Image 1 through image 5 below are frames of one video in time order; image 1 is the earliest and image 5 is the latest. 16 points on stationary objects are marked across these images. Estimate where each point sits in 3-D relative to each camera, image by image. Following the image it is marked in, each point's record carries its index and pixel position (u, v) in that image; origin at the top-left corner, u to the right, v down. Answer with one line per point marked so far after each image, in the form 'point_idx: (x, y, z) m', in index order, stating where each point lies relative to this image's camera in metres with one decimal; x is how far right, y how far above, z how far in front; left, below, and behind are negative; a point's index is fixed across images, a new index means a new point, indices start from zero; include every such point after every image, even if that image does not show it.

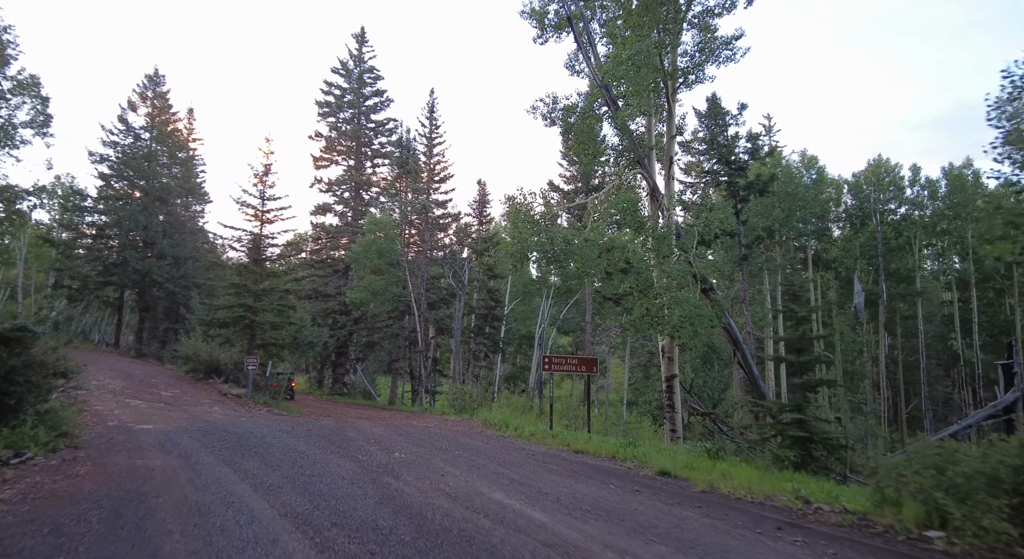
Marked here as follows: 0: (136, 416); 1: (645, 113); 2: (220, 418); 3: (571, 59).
0: (-9.1, -3.3, +14.8) m
1: (+3.3, +4.1, +15.3) m
2: (-7.2, -3.4, +15.2) m
3: (+1.7, +6.3, +17.9) m
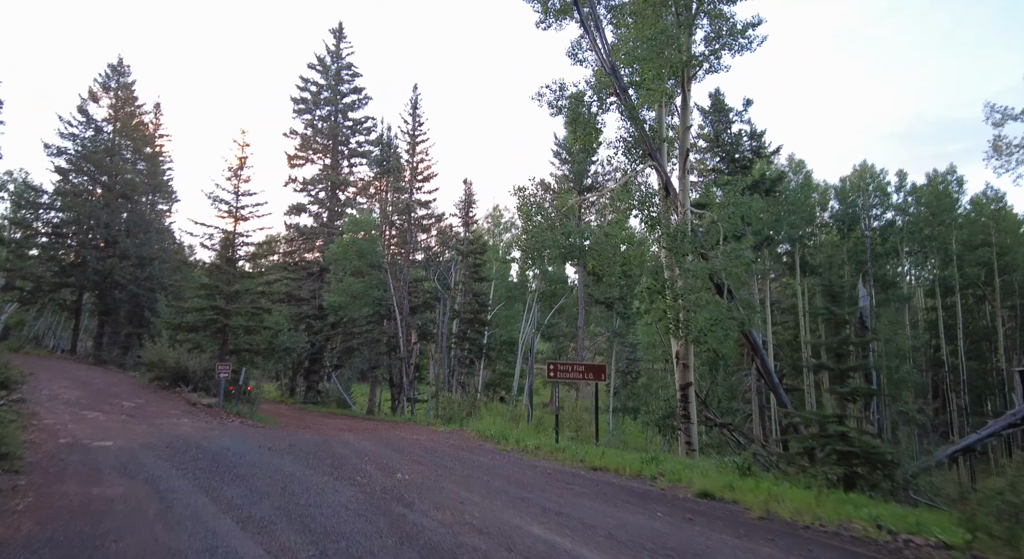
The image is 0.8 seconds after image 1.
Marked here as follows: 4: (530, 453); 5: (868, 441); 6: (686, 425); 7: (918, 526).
0: (-9.0, -3.3, +13.2) m
1: (+3.4, +4.0, +14.3) m
2: (-7.1, -3.4, +13.7) m
3: (+1.7, +6.3, +16.8) m
4: (+0.4, -3.6, +13.0) m
5: (+5.6, -2.5, +9.7) m
6: (+3.8, -3.1, +13.4) m
7: (+4.5, -2.7, +6.9) m
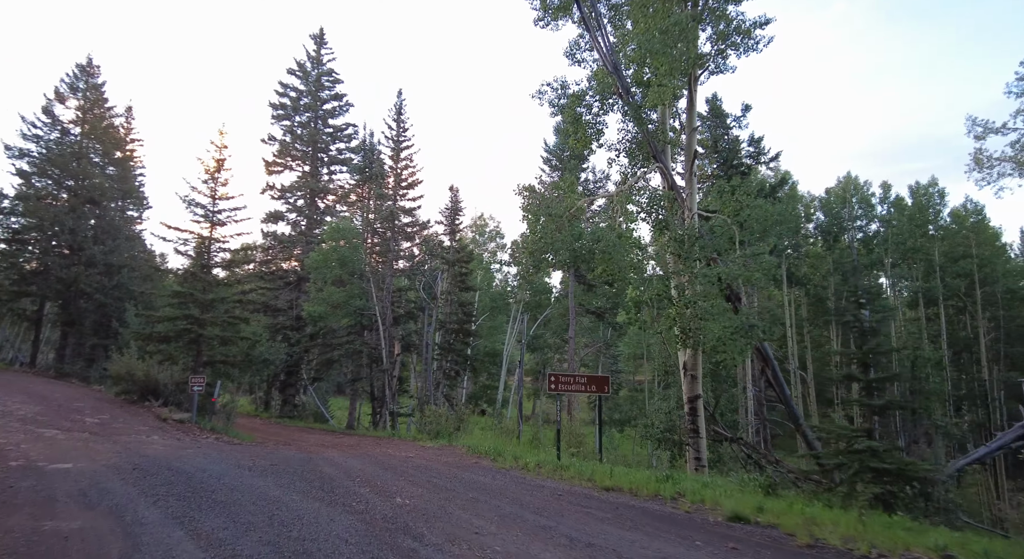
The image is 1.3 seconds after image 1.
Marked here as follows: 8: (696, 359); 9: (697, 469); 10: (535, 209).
0: (-9.0, -3.4, +12.0) m
1: (+3.4, +3.9, +13.7) m
2: (-7.1, -3.5, +12.6) m
3: (+1.5, +6.1, +16.2) m
4: (+0.4, -3.7, +12.1) m
5: (+5.7, -2.6, +9.1) m
6: (+3.7, -3.3, +12.7) m
7: (+4.7, -2.8, +6.2) m
8: (+3.9, -1.7, +13.0) m
9: (+3.8, -3.8, +12.6) m
10: (+0.5, +1.7, +15.1) m
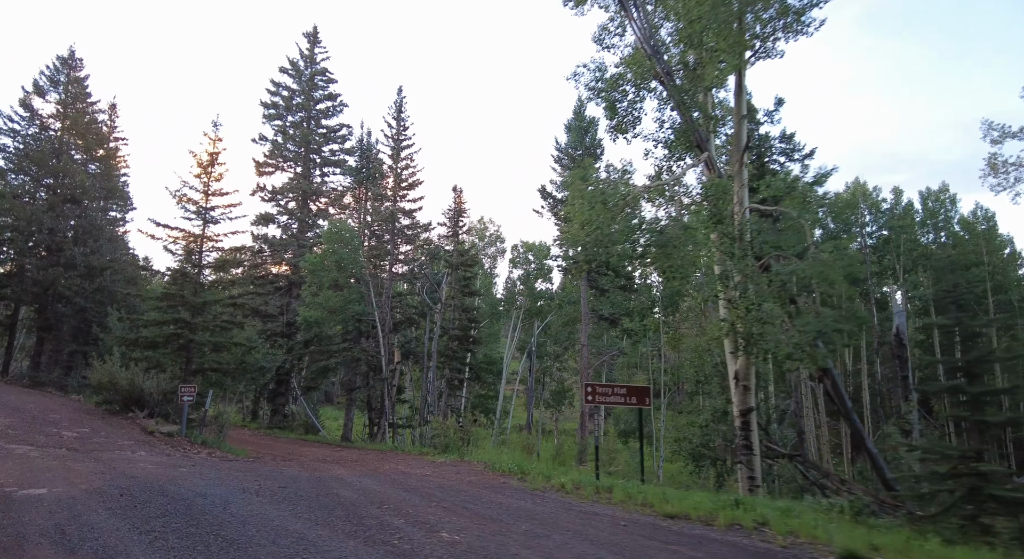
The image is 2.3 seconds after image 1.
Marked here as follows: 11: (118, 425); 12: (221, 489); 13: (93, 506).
0: (-8.3, -3.3, +10.5) m
1: (+4.0, +3.9, +12.6) m
2: (-6.5, -3.4, +11.1) m
3: (+2.2, +6.0, +15.1) m
4: (+1.0, -3.7, +10.8) m
5: (+6.4, -2.6, +7.9) m
6: (+4.4, -3.3, +11.5) m
7: (+5.5, -2.7, +5.0) m
8: (+4.5, -1.7, +11.8) m
9: (+4.4, -3.9, +11.4) m
10: (+1.1, +1.7, +13.9) m
11: (-12.0, -4.4, +18.9) m
12: (-4.4, -3.2, +9.4) m
13: (-5.4, -2.9, +8.0) m
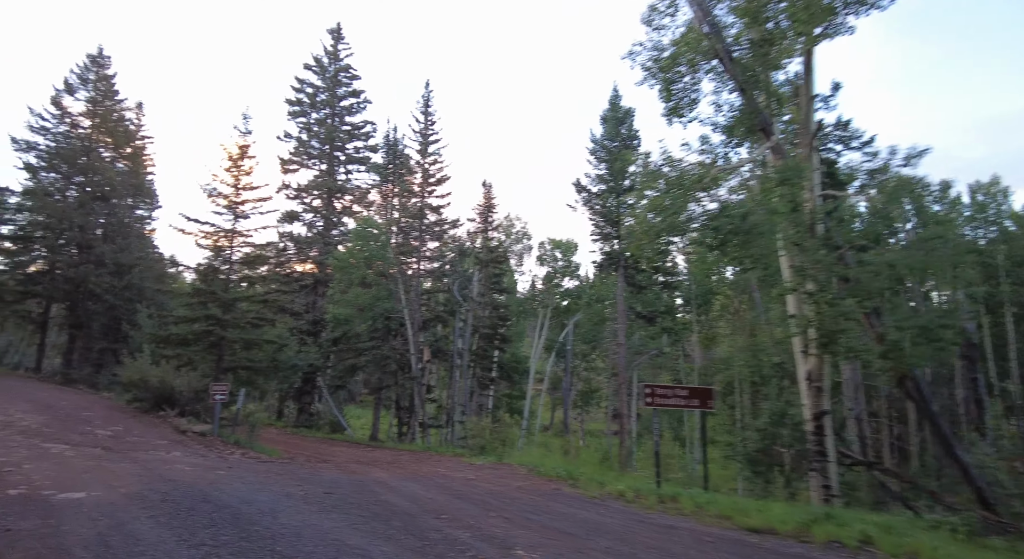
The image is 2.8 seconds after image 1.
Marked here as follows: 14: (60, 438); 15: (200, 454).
0: (-7.4, -3.2, +10.0) m
1: (+5.0, +4.0, +11.7) m
2: (-5.6, -3.3, +10.6) m
3: (+3.2, +6.2, +14.3) m
4: (+1.9, -3.6, +10.1) m
5: (+7.3, -2.5, +7.0) m
6: (+5.3, -3.2, +10.7) m
7: (+6.3, -2.6, +4.2) m
8: (+5.5, -1.5, +11.0) m
9: (+5.4, -3.7, +10.5) m
10: (+2.1, +1.8, +13.1) m
11: (-10.8, -4.3, +18.5) m
12: (-3.5, -3.1, +8.8) m
13: (-4.5, -2.8, +7.5) m
14: (-10.6, -3.7, +14.4) m
15: (-7.1, -4.0, +14.0) m
